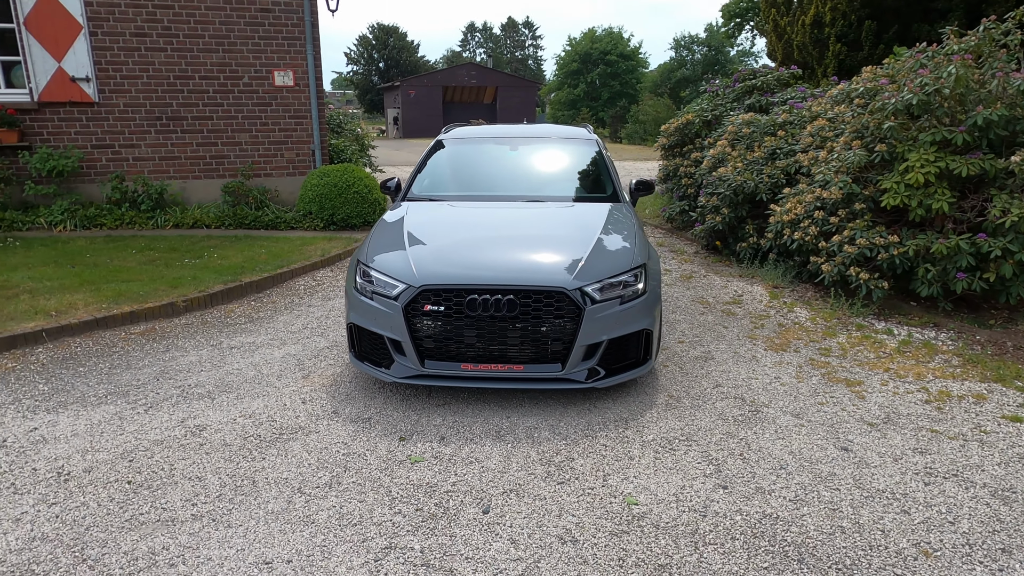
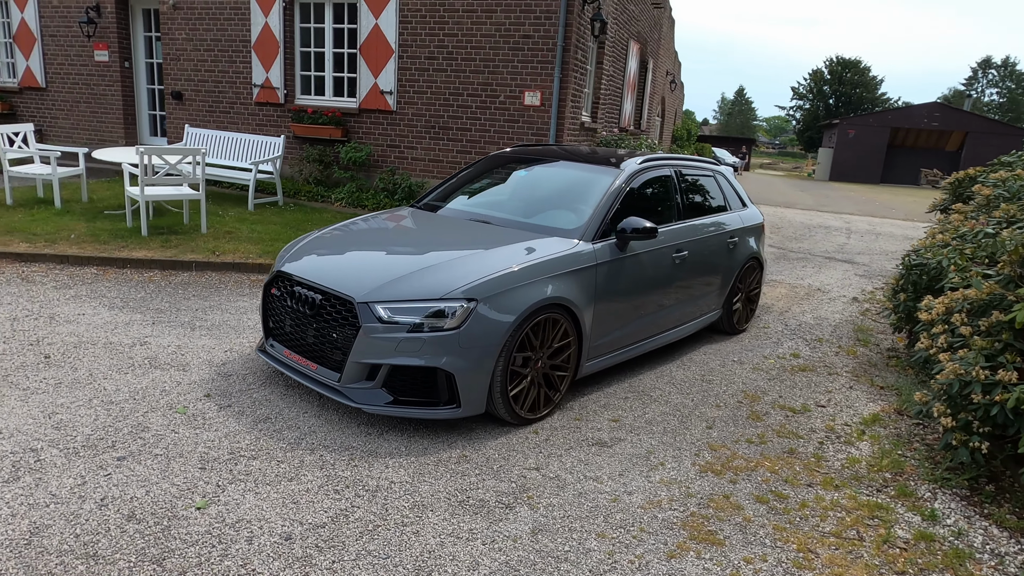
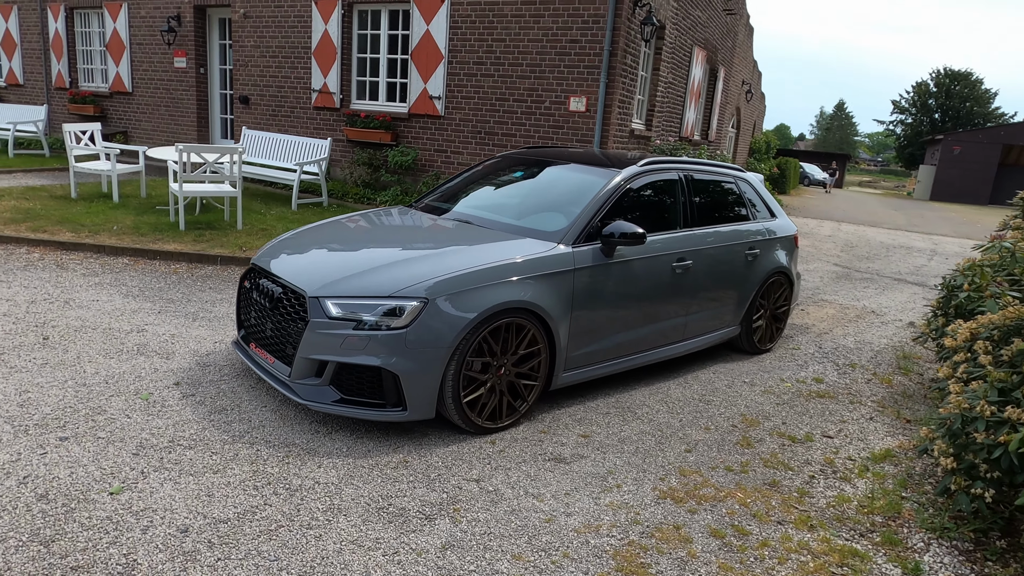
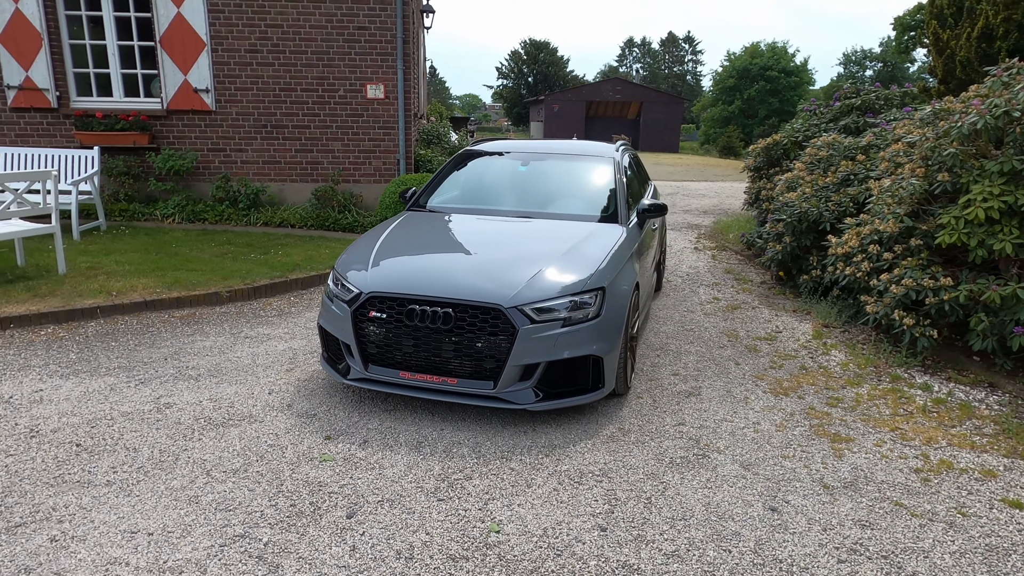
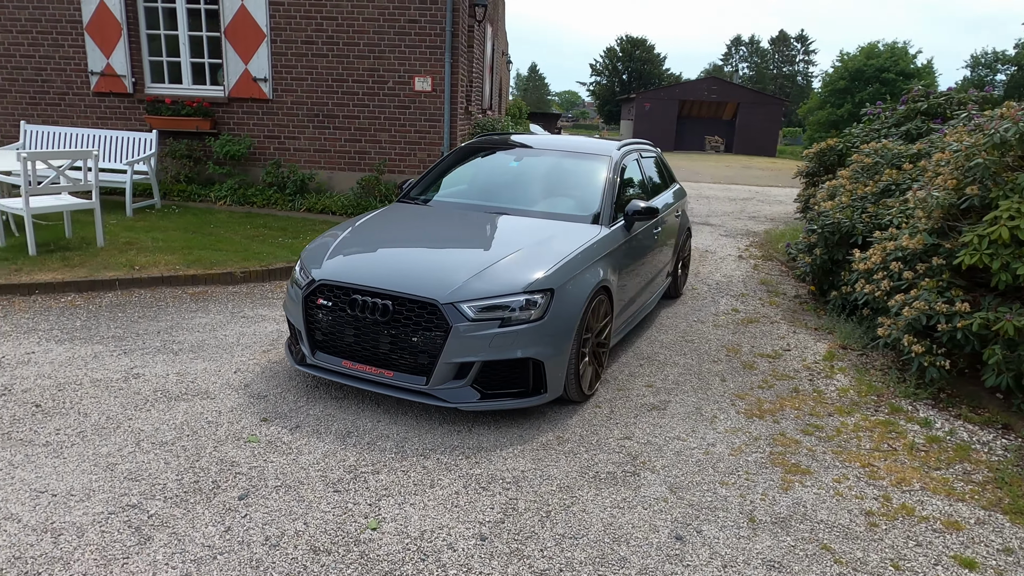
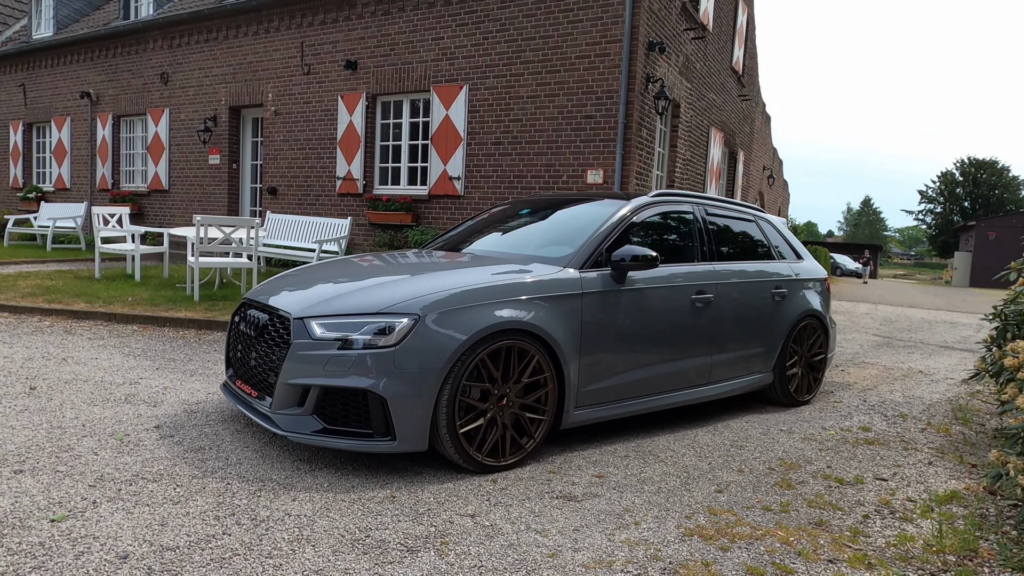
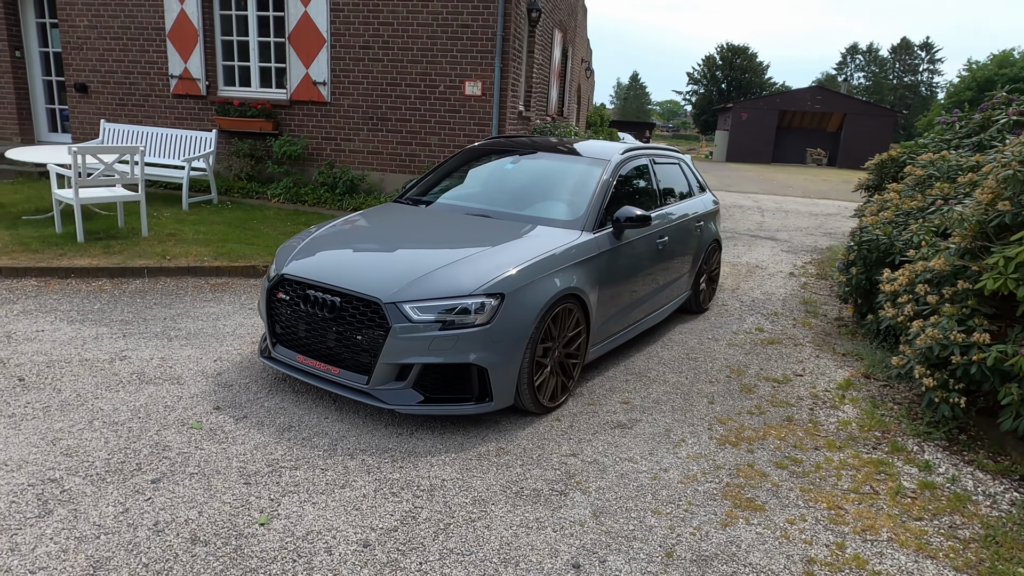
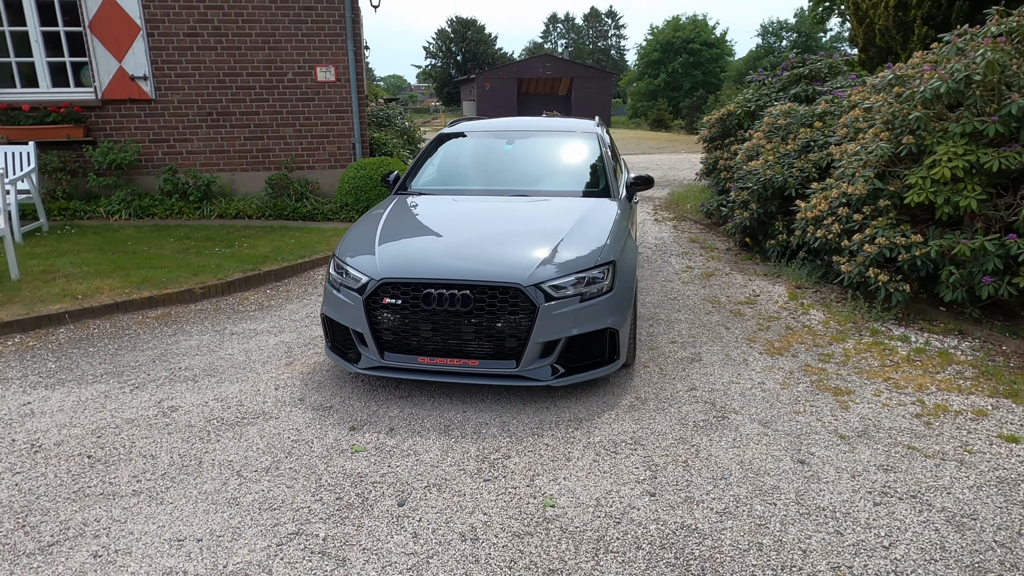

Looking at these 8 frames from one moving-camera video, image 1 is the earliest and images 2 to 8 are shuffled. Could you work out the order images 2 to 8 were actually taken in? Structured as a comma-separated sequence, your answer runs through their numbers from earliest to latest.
8, 4, 5, 7, 2, 3, 6
